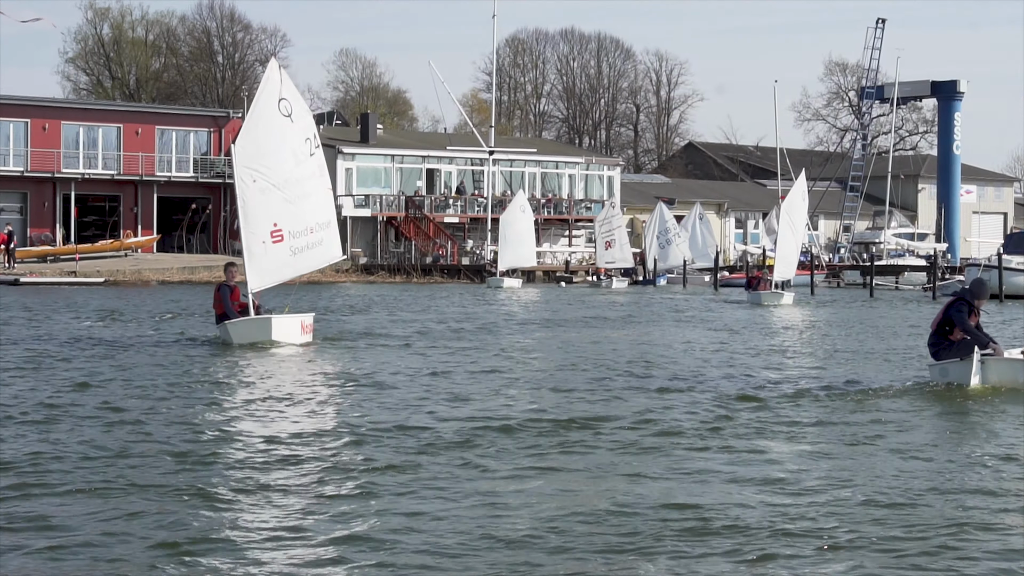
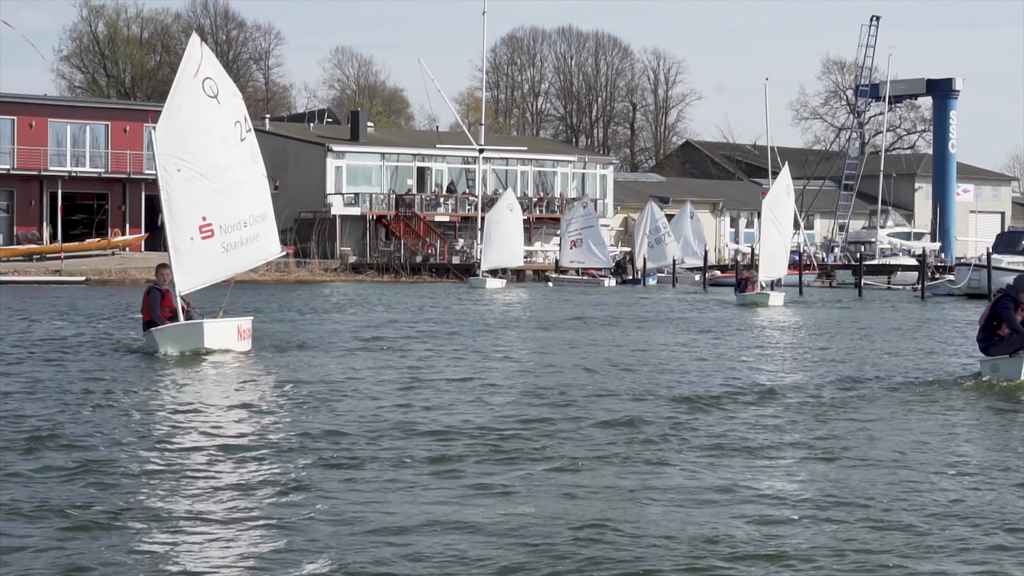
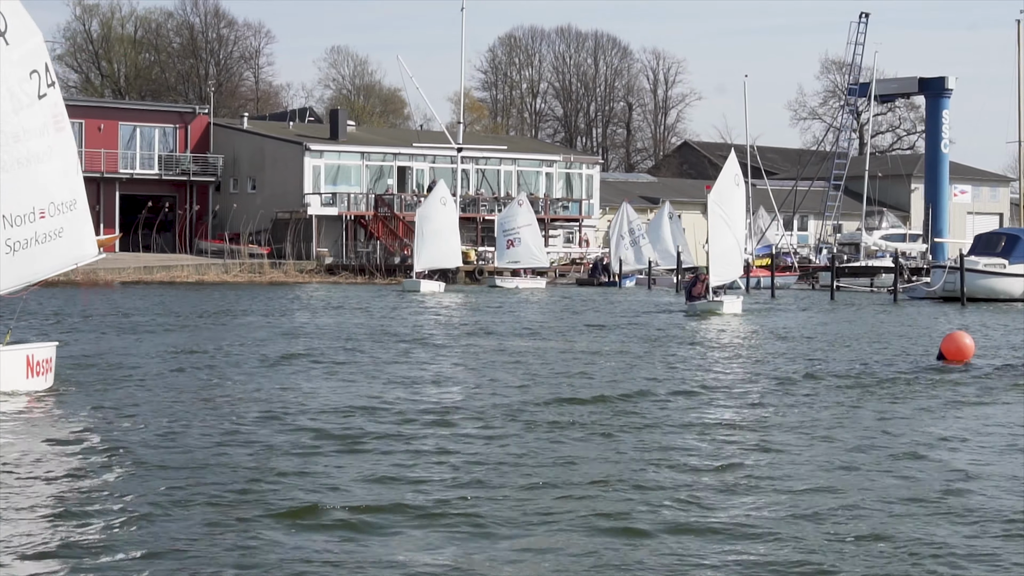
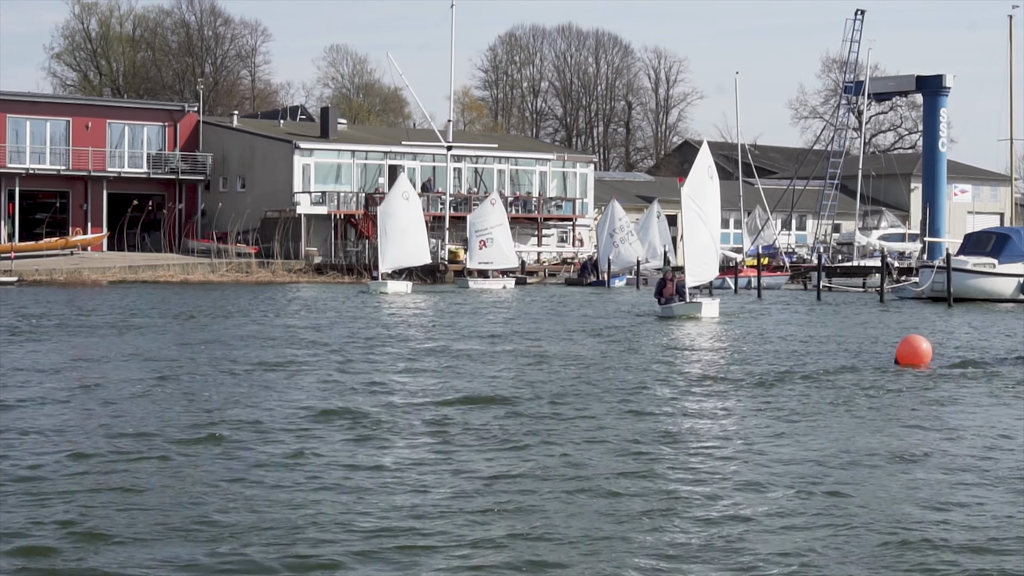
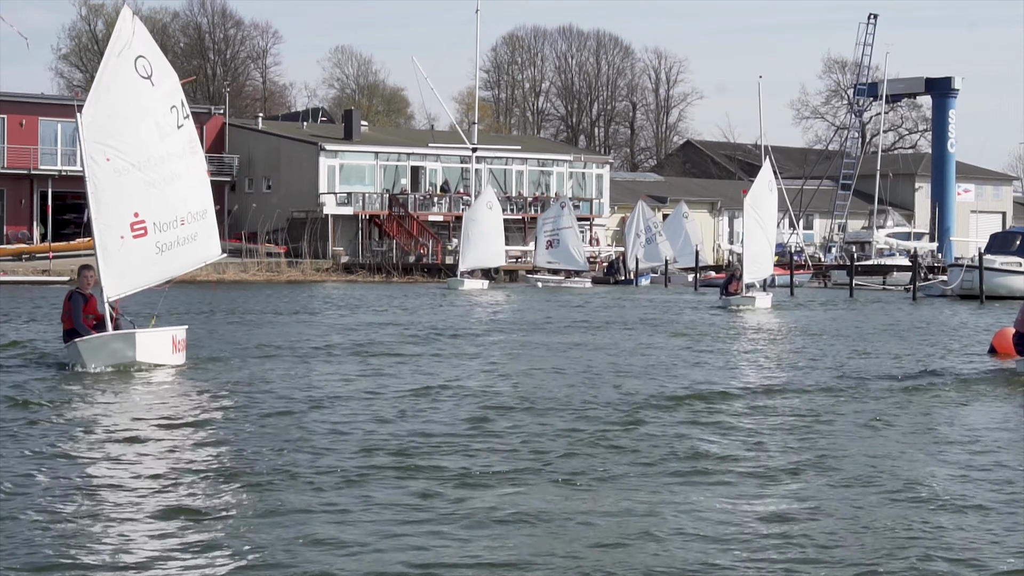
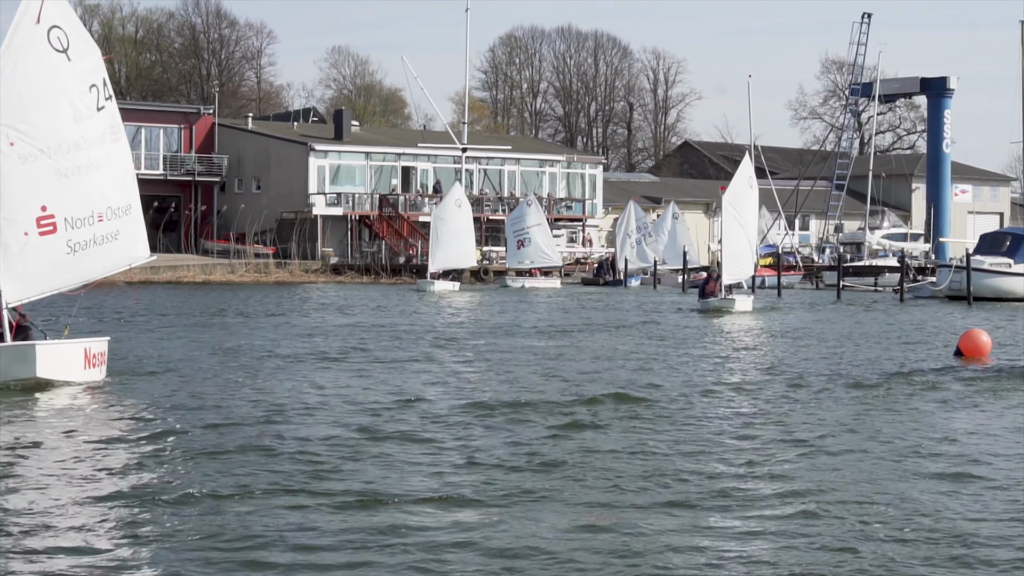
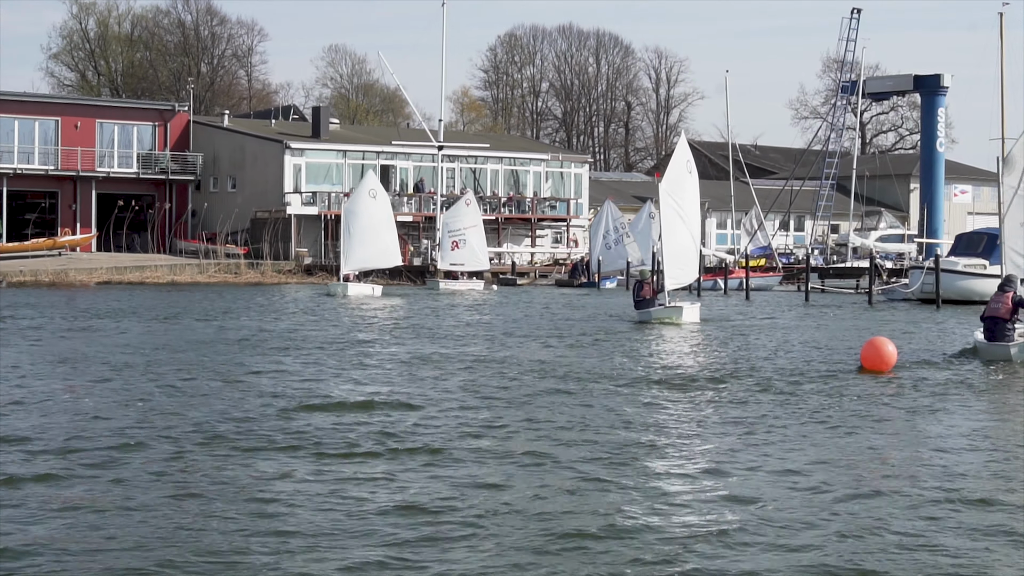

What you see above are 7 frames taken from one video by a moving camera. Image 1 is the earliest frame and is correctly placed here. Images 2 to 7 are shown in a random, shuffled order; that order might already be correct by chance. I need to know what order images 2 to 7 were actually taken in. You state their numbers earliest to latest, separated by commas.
2, 5, 6, 3, 4, 7
